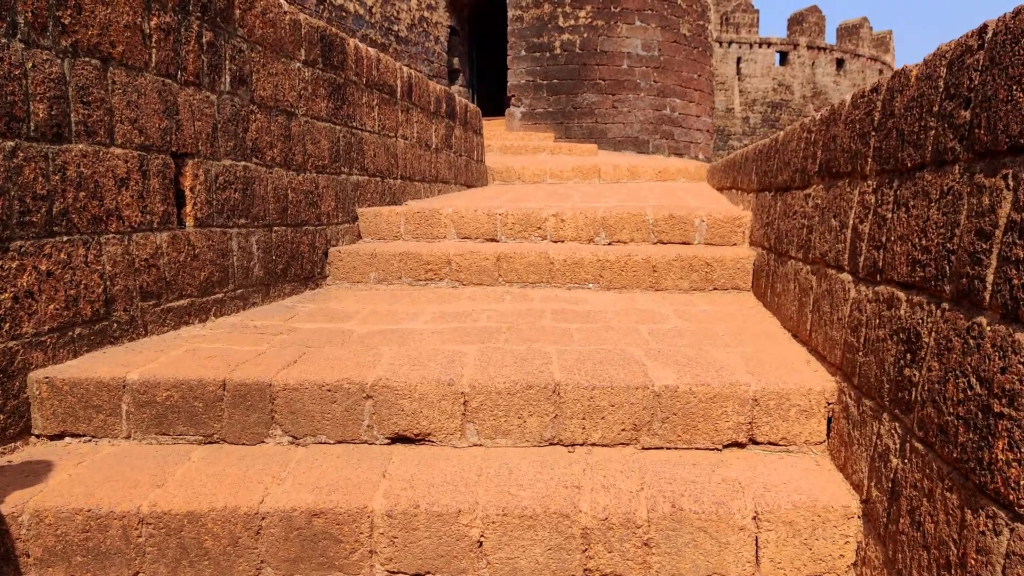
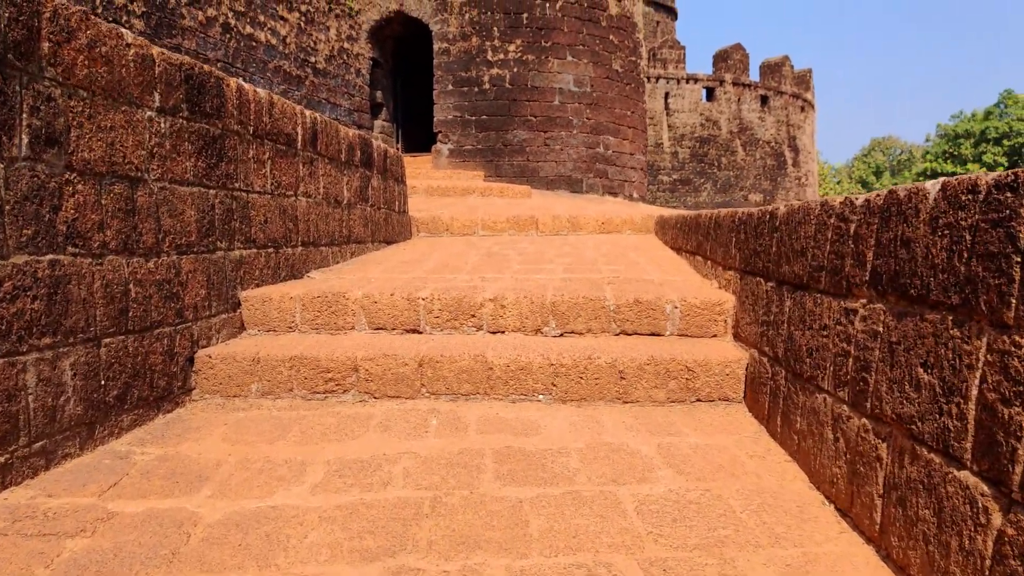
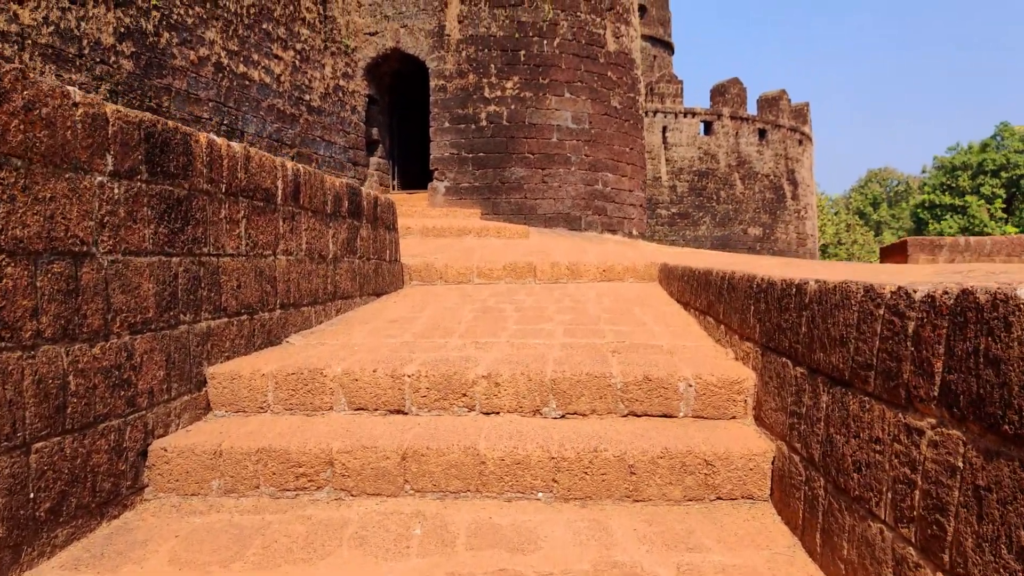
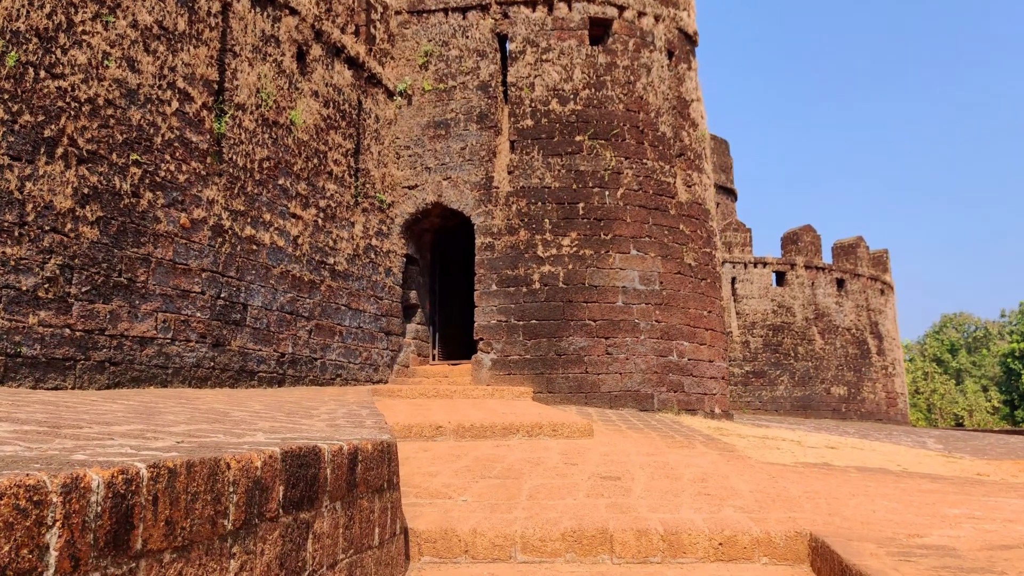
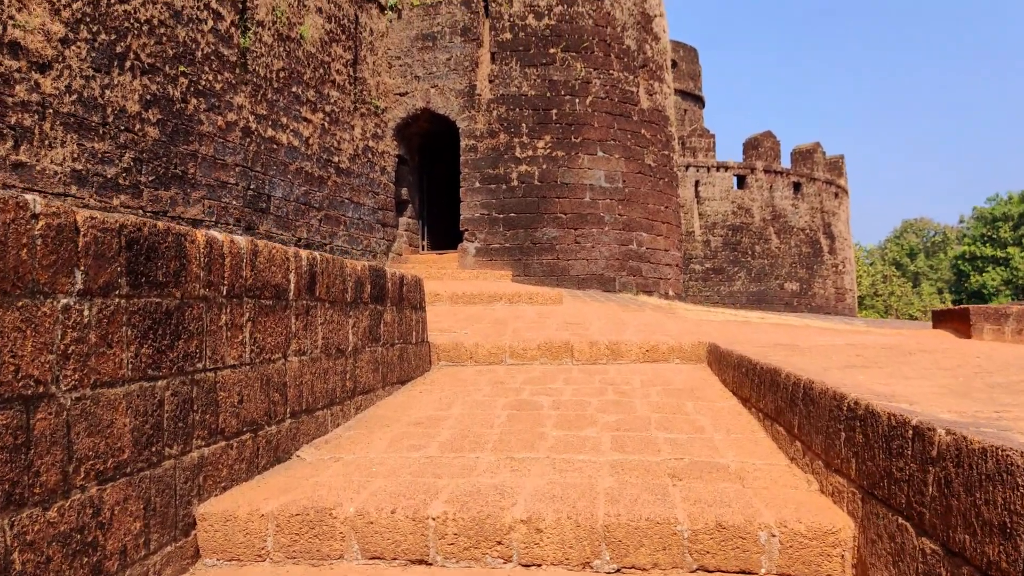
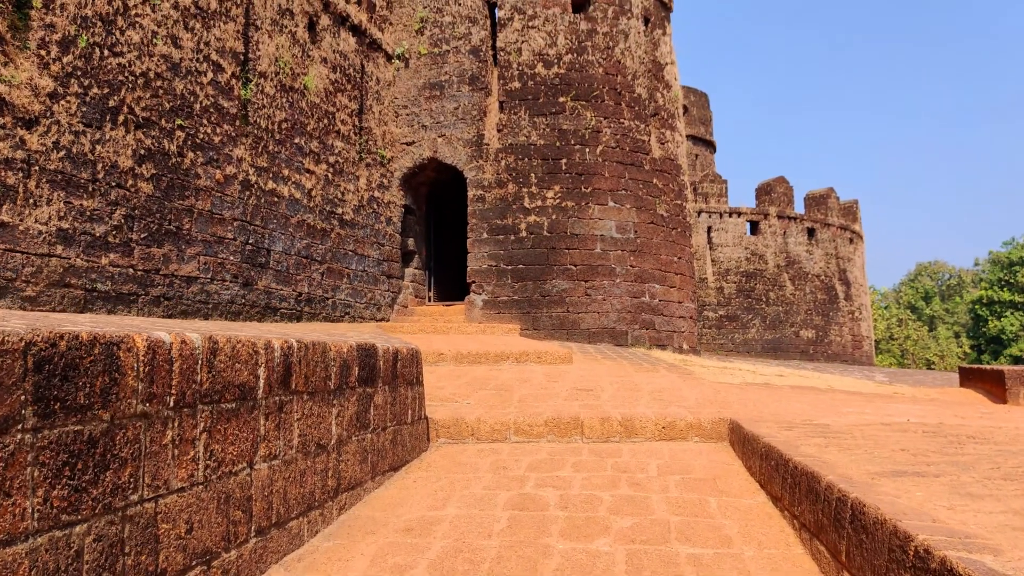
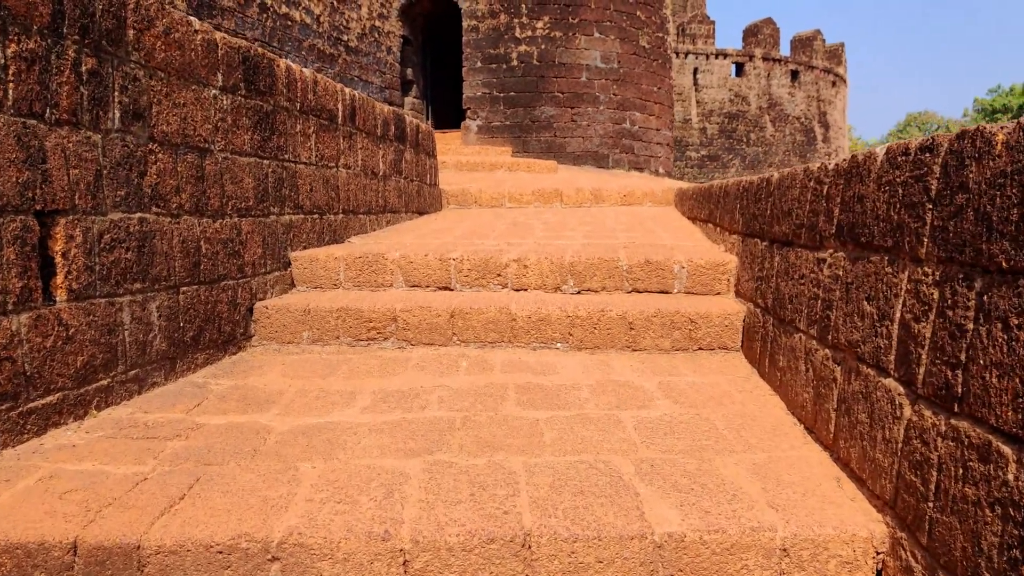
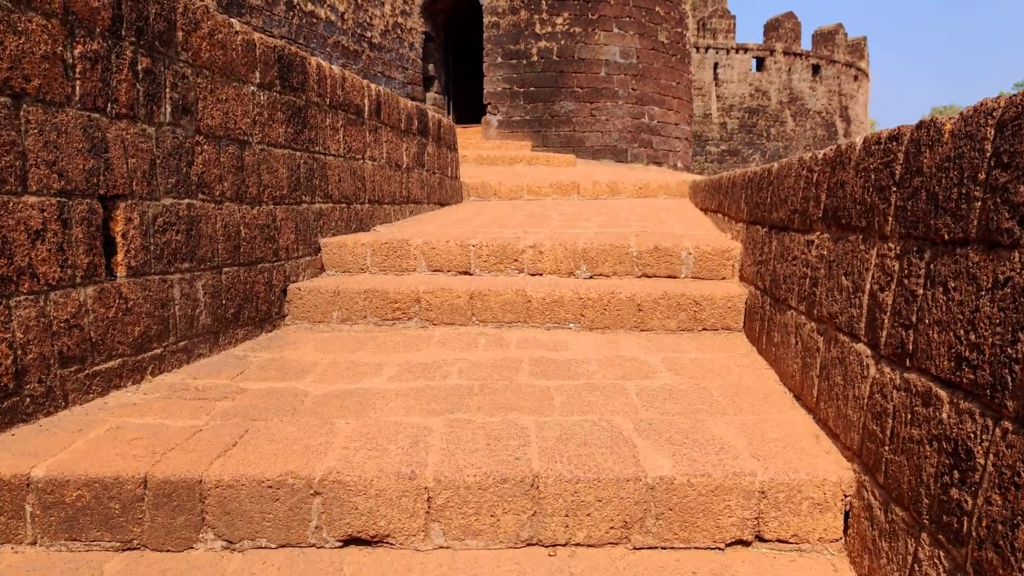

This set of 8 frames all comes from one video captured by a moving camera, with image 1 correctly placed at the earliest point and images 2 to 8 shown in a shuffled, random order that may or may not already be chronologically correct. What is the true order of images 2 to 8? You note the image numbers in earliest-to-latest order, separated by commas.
8, 7, 2, 3, 5, 6, 4
